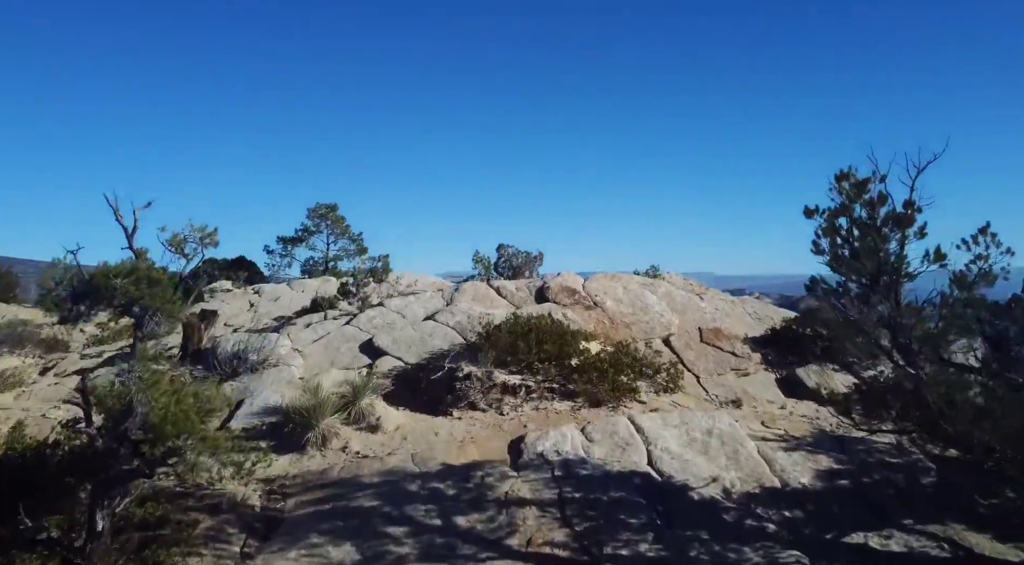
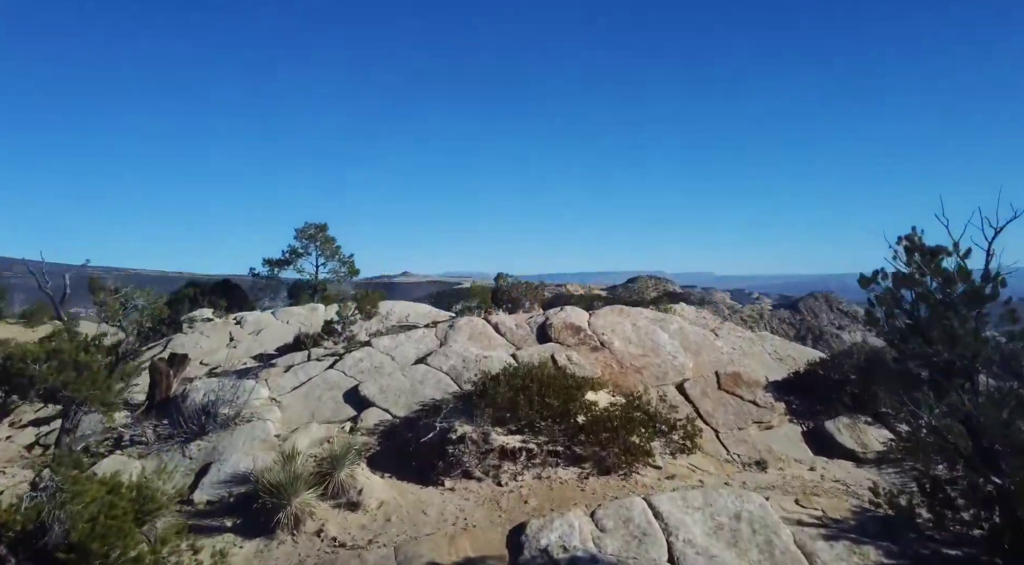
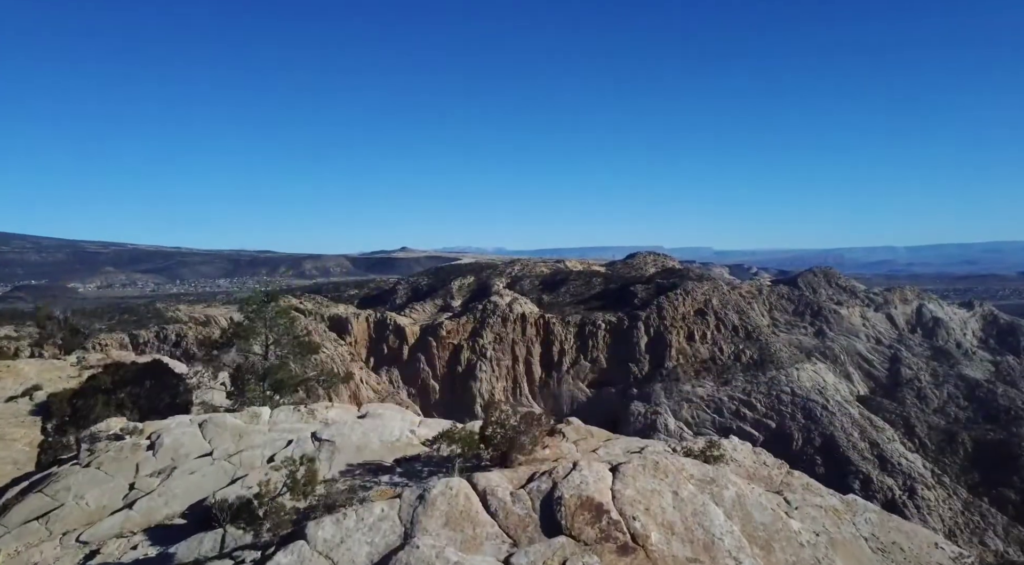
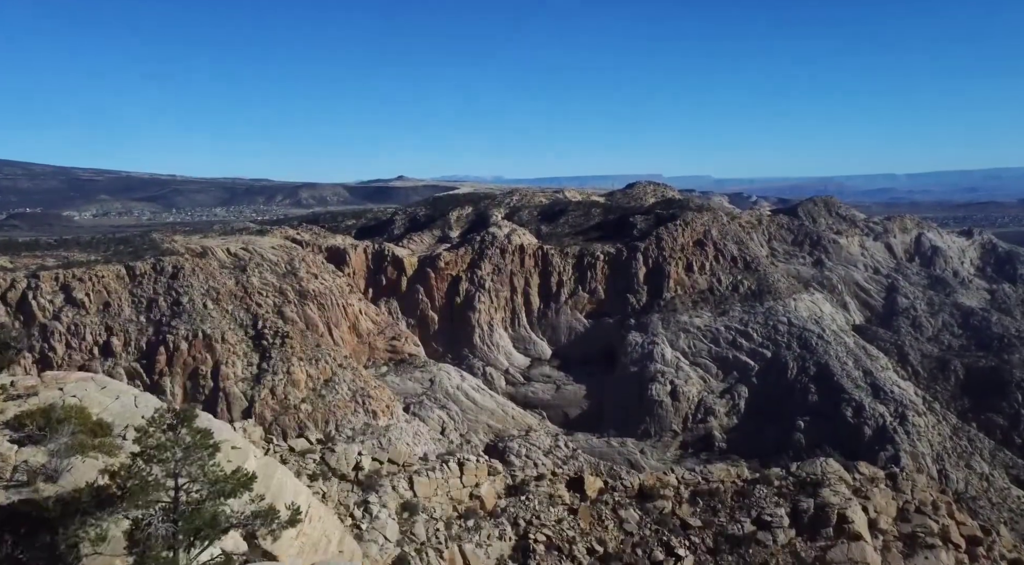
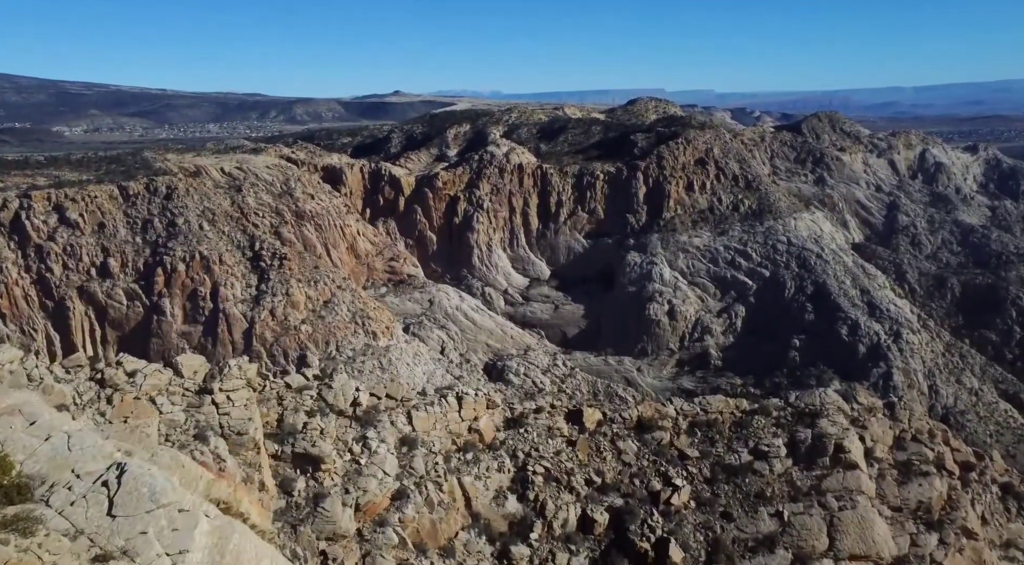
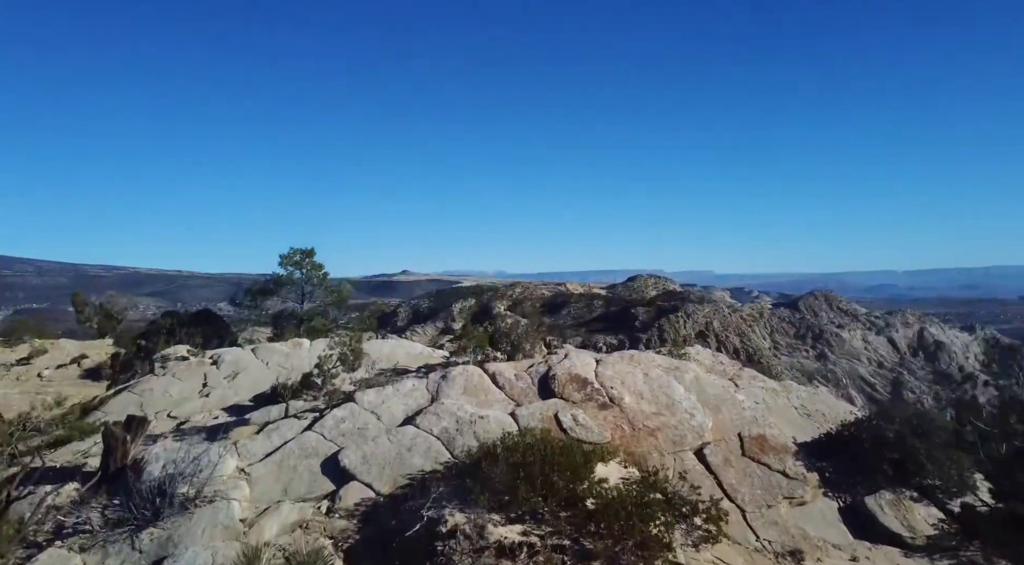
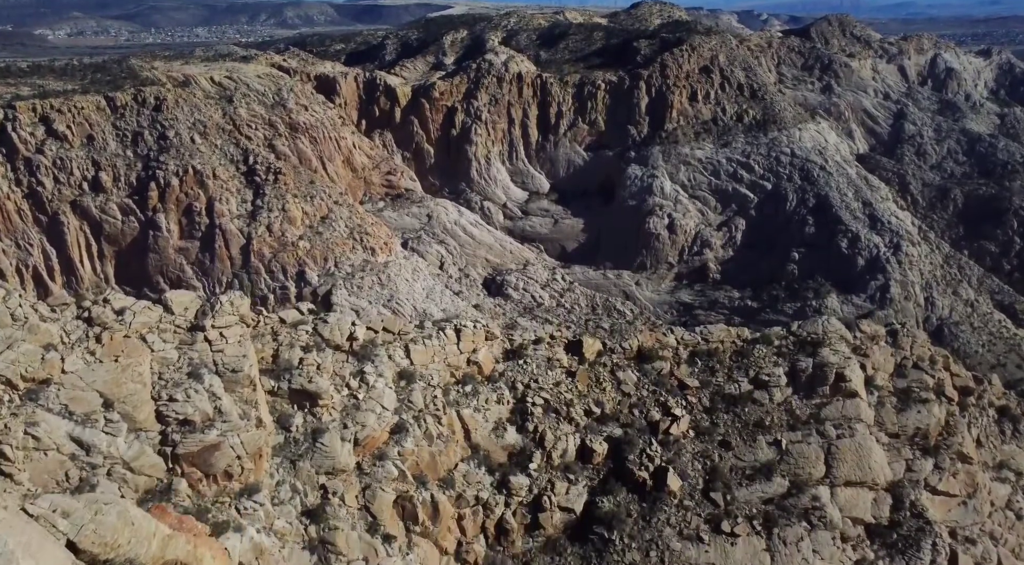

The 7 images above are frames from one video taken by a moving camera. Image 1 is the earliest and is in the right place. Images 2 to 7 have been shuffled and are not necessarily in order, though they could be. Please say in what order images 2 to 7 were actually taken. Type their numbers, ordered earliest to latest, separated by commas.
2, 6, 3, 4, 5, 7
